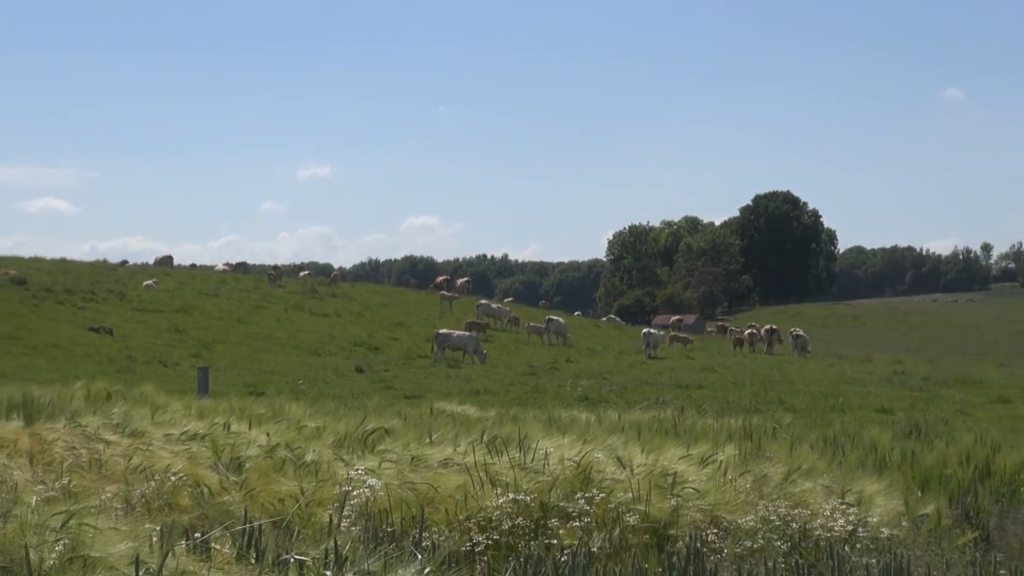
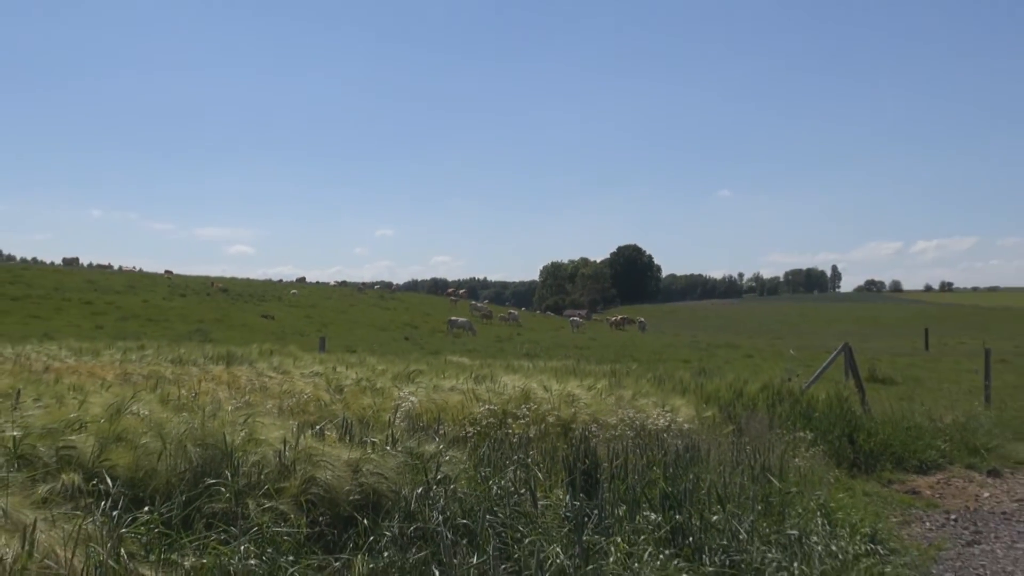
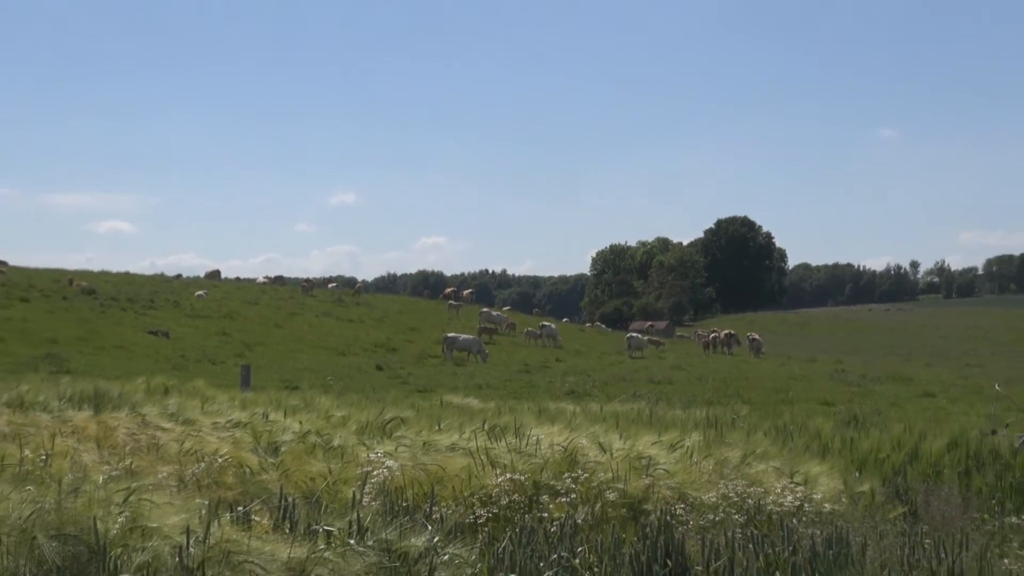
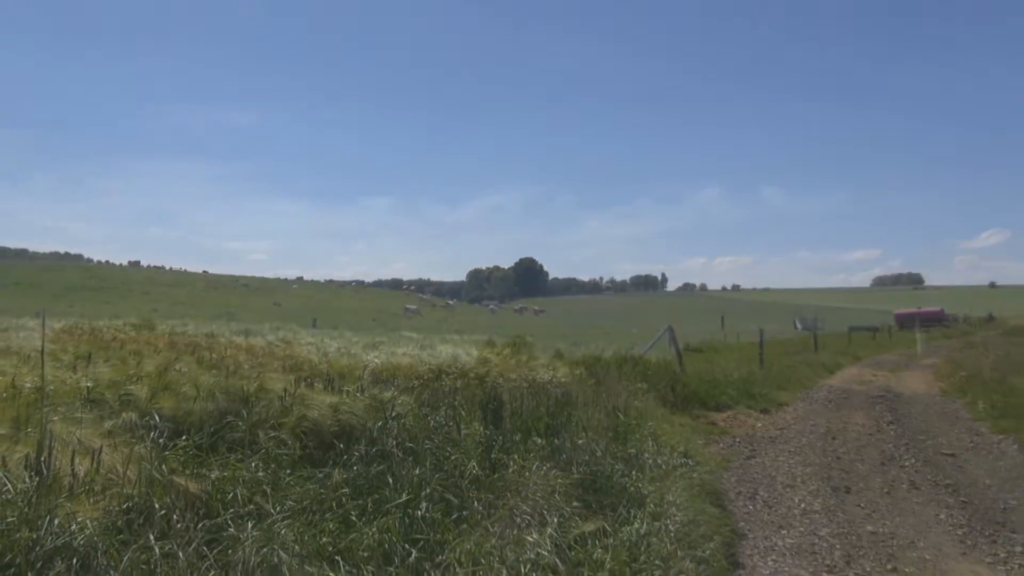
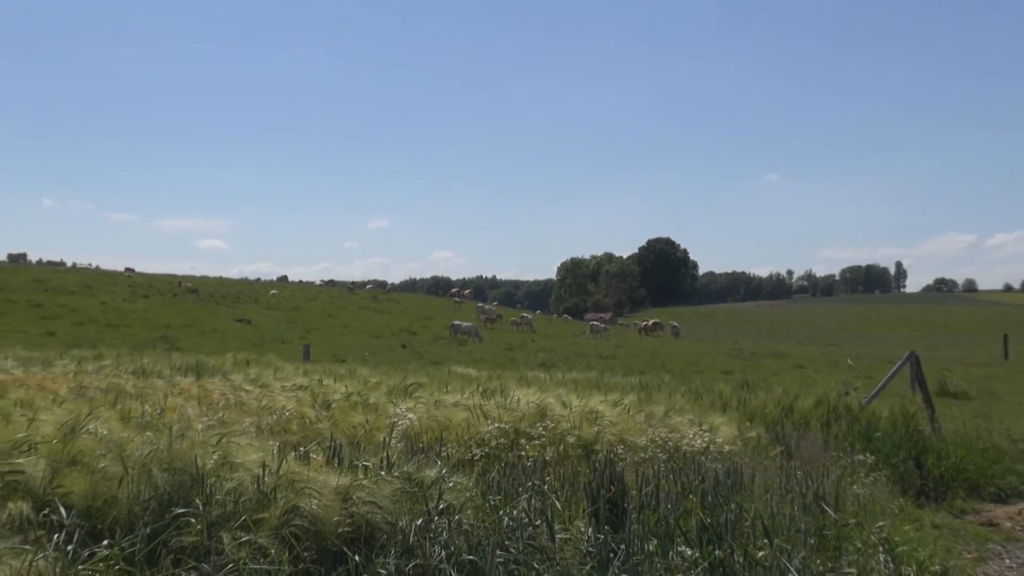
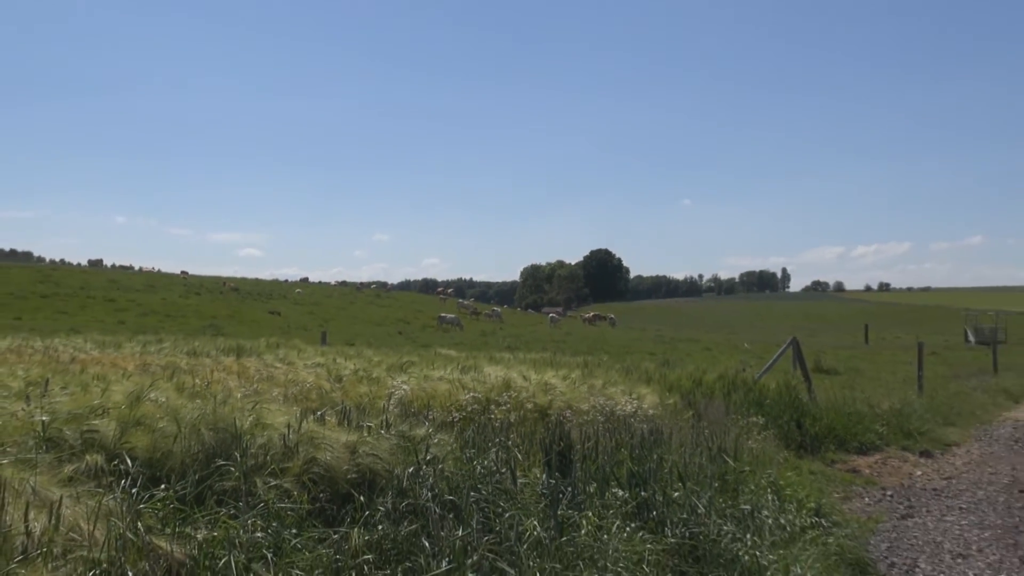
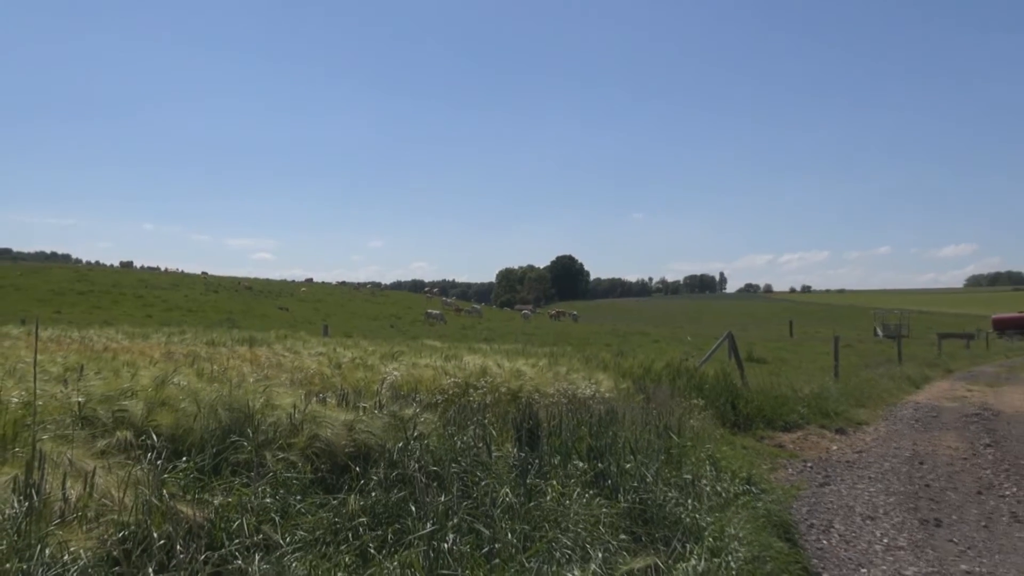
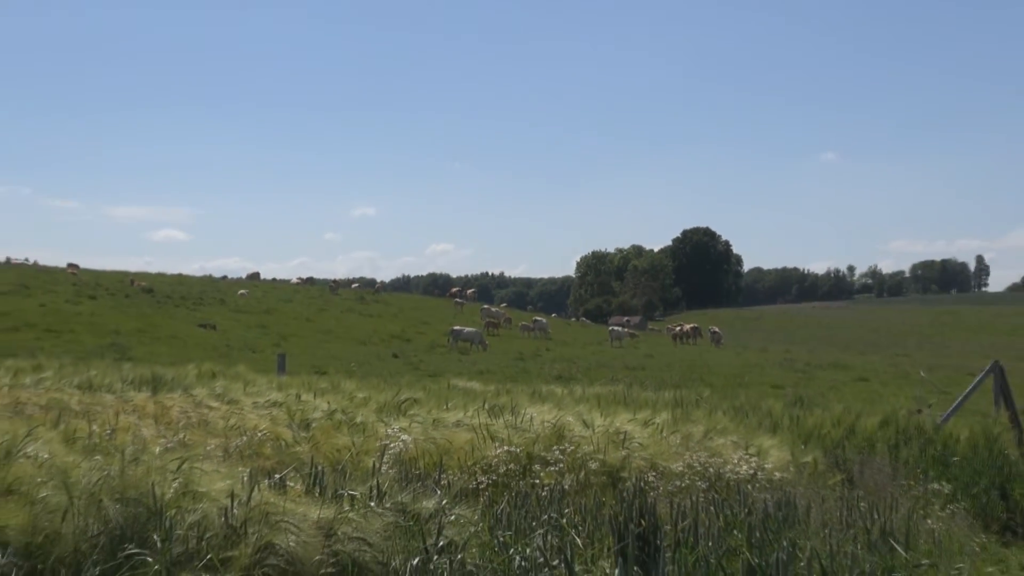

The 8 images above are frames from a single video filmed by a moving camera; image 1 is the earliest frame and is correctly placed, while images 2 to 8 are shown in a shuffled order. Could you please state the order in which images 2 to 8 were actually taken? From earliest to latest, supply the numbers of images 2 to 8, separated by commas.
3, 8, 5, 2, 6, 7, 4
